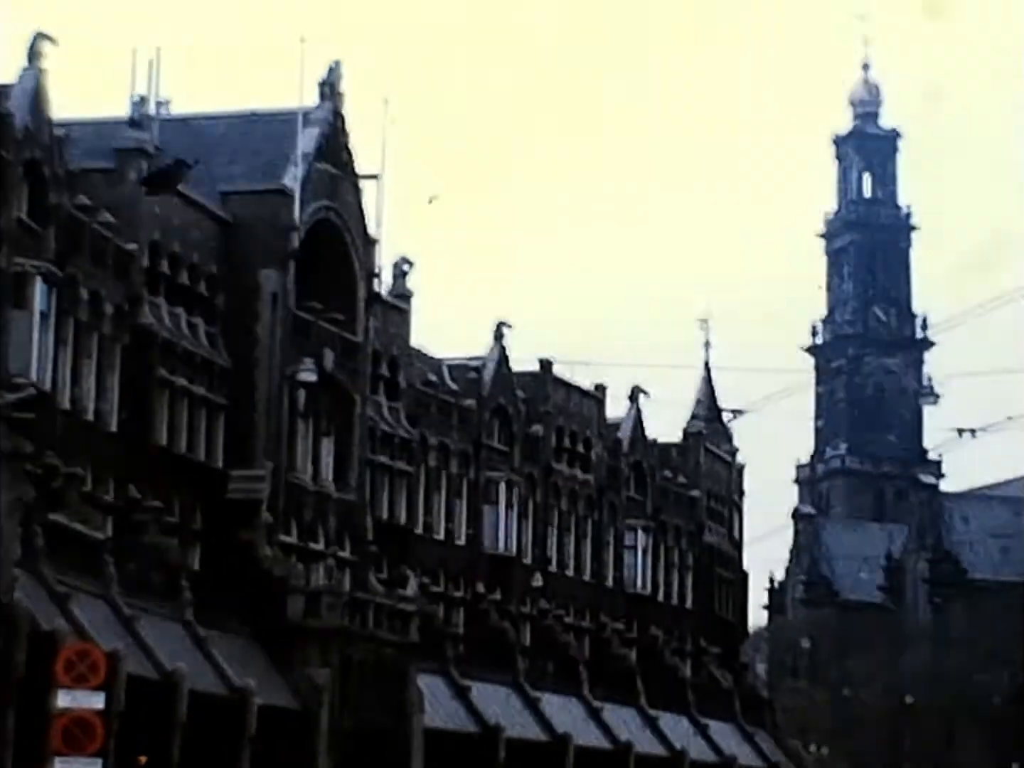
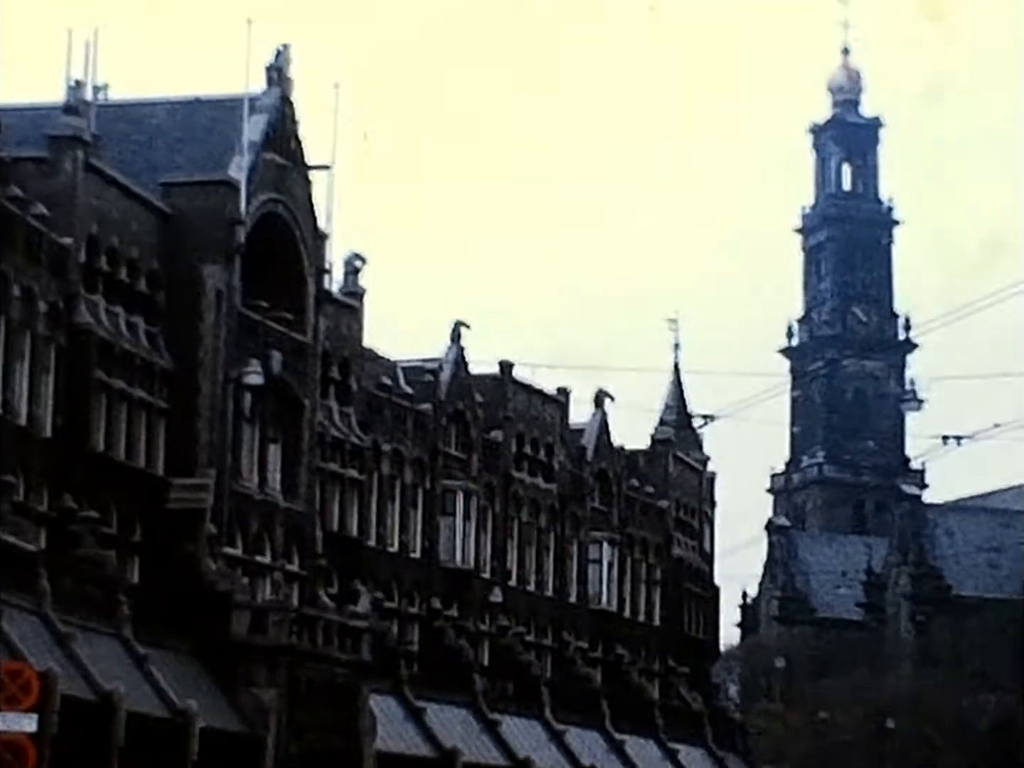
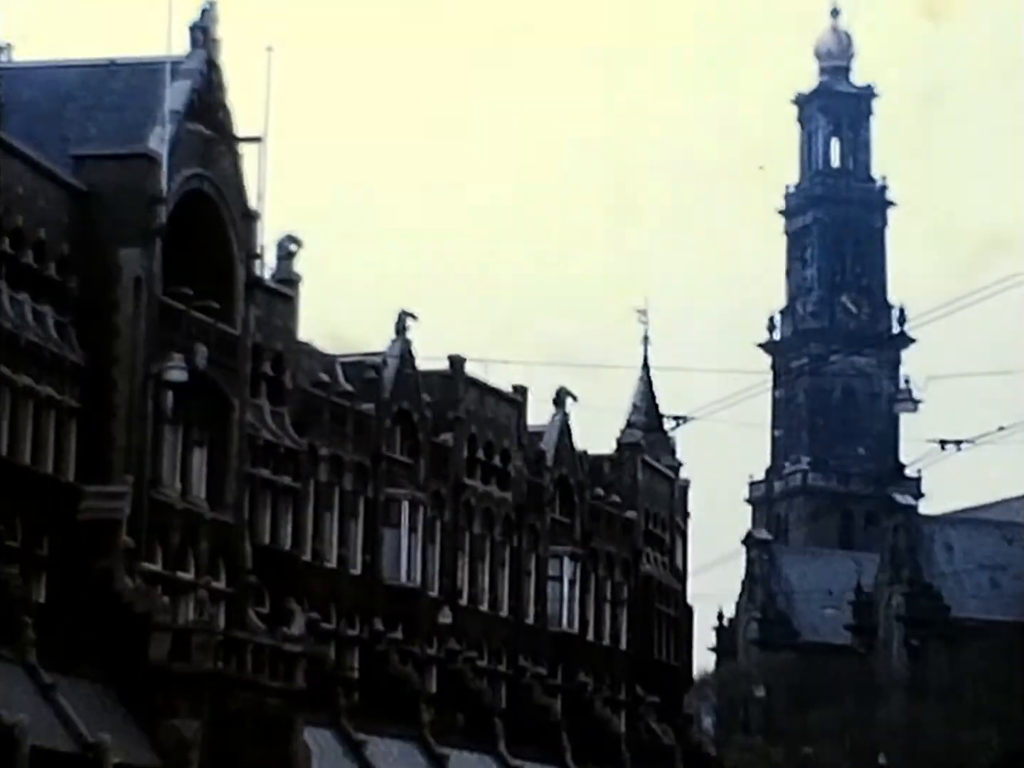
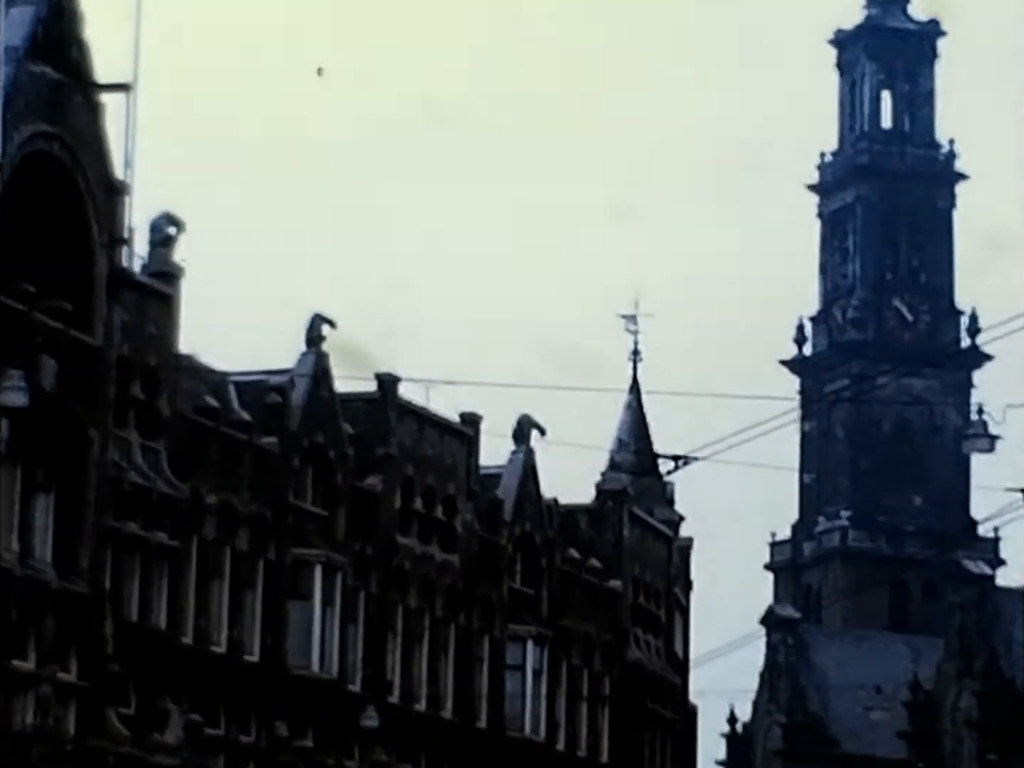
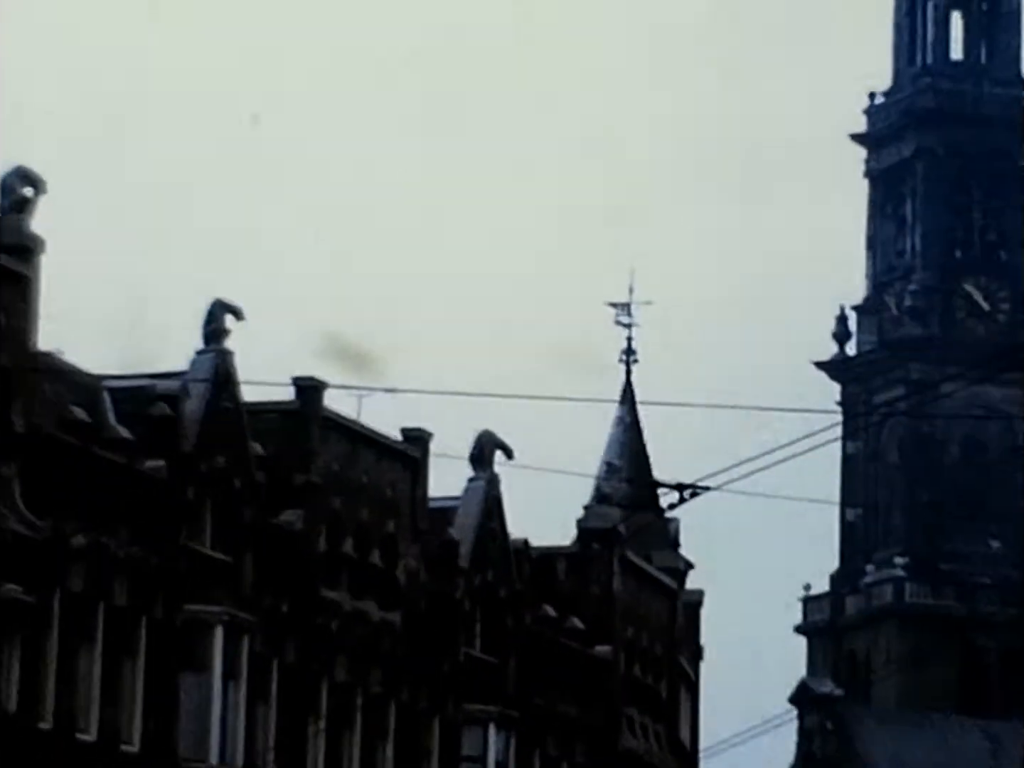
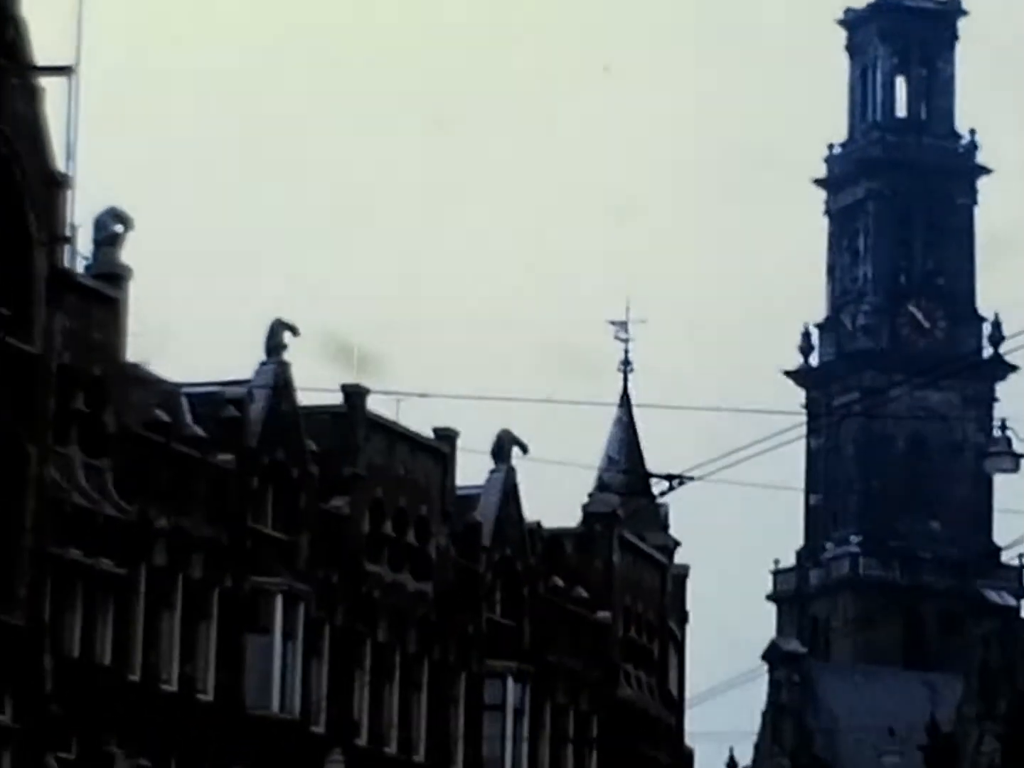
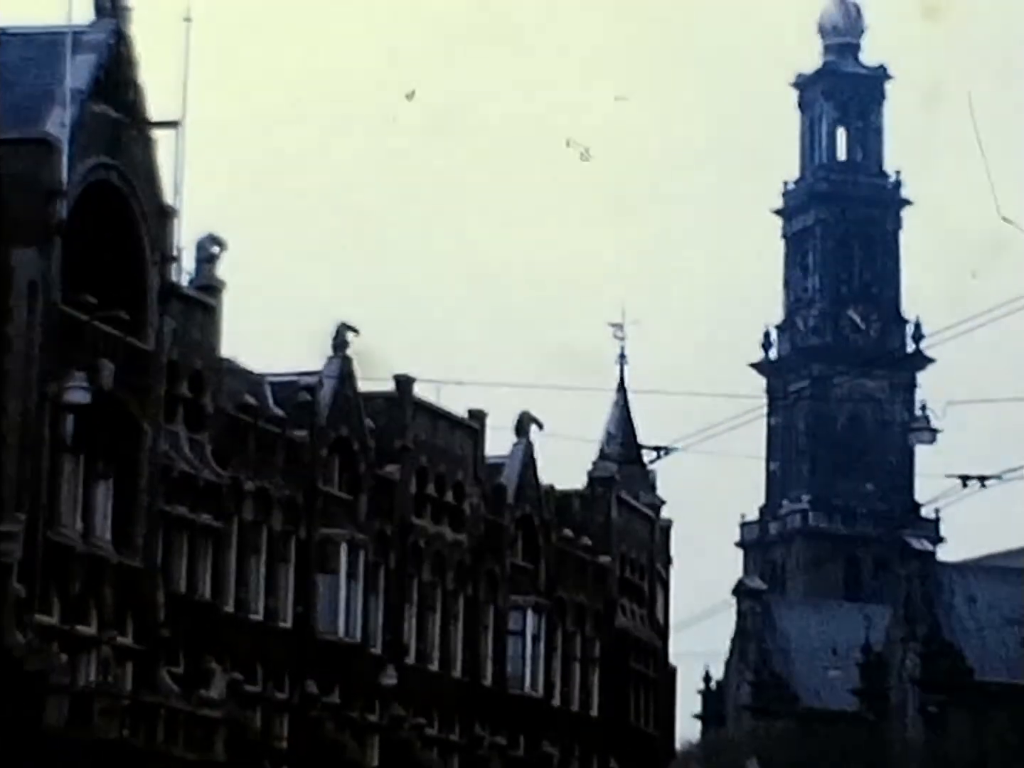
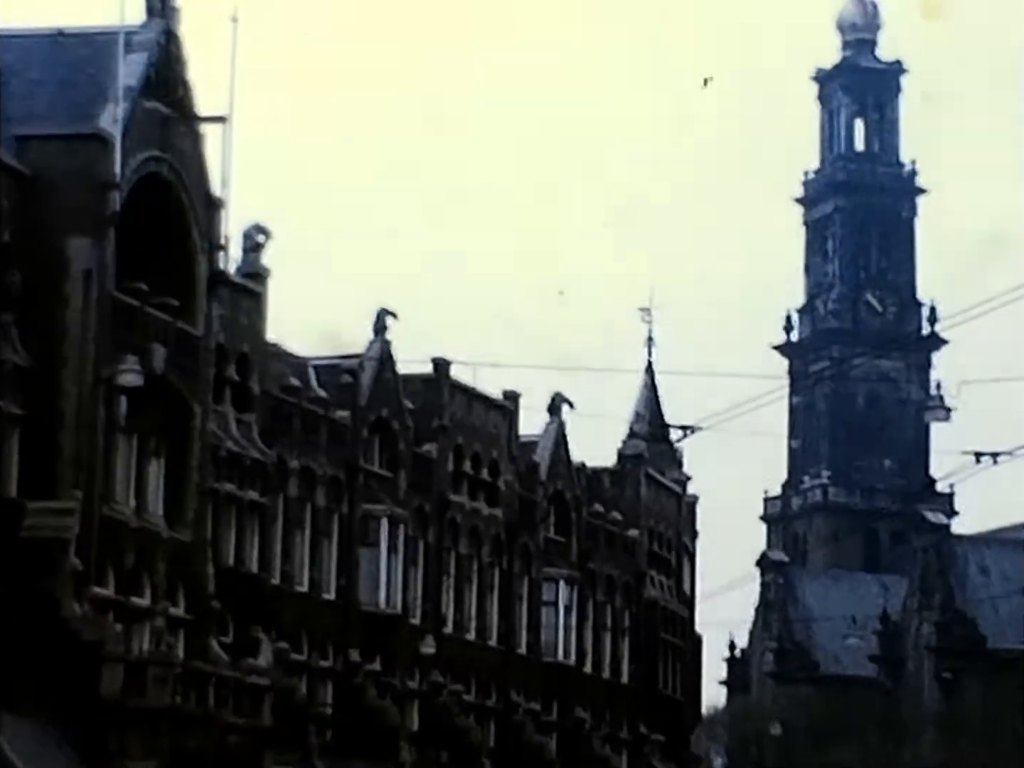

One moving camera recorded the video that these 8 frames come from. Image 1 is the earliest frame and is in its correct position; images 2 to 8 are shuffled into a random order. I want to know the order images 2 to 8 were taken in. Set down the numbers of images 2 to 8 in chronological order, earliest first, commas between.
2, 3, 8, 7, 4, 6, 5
